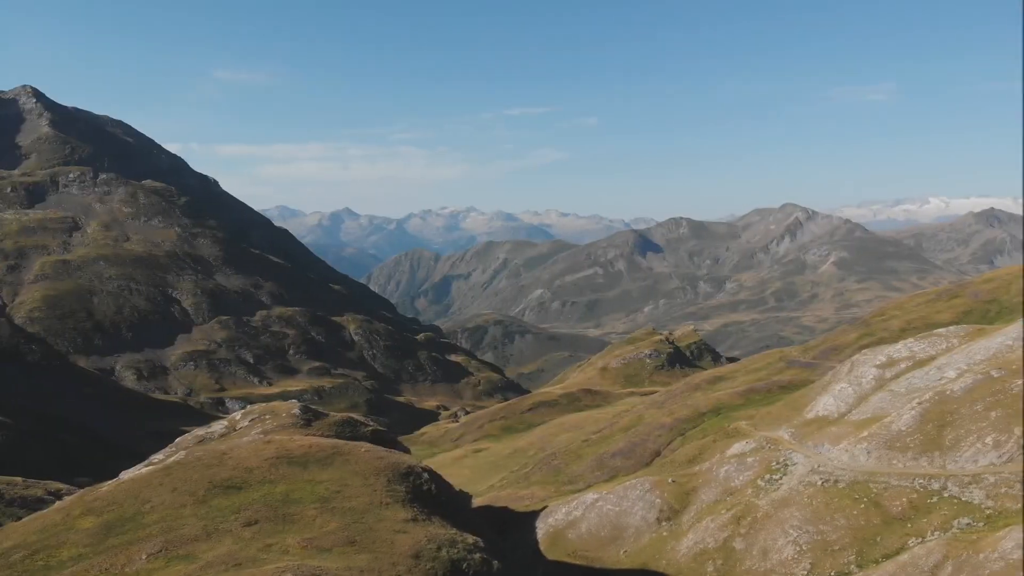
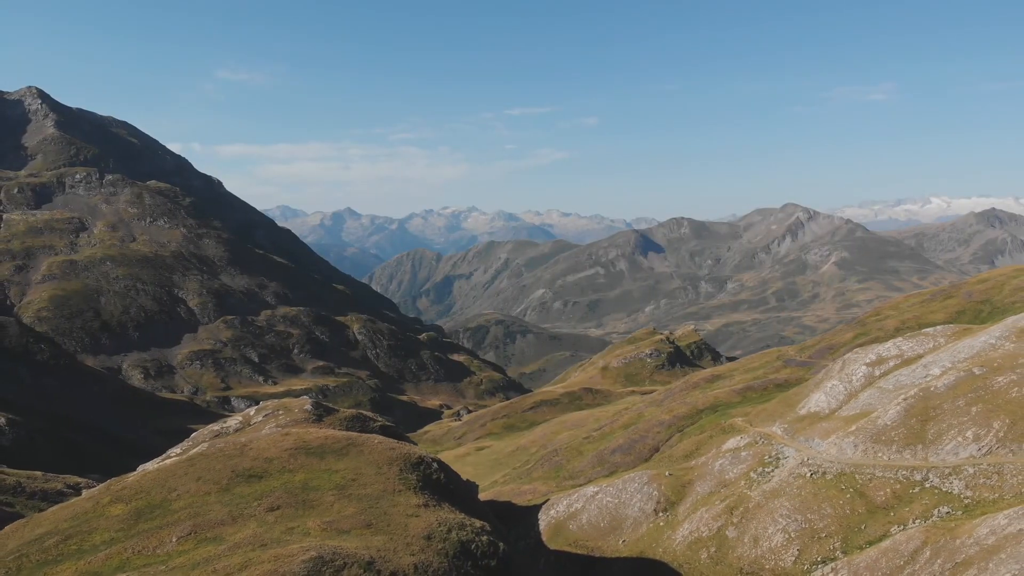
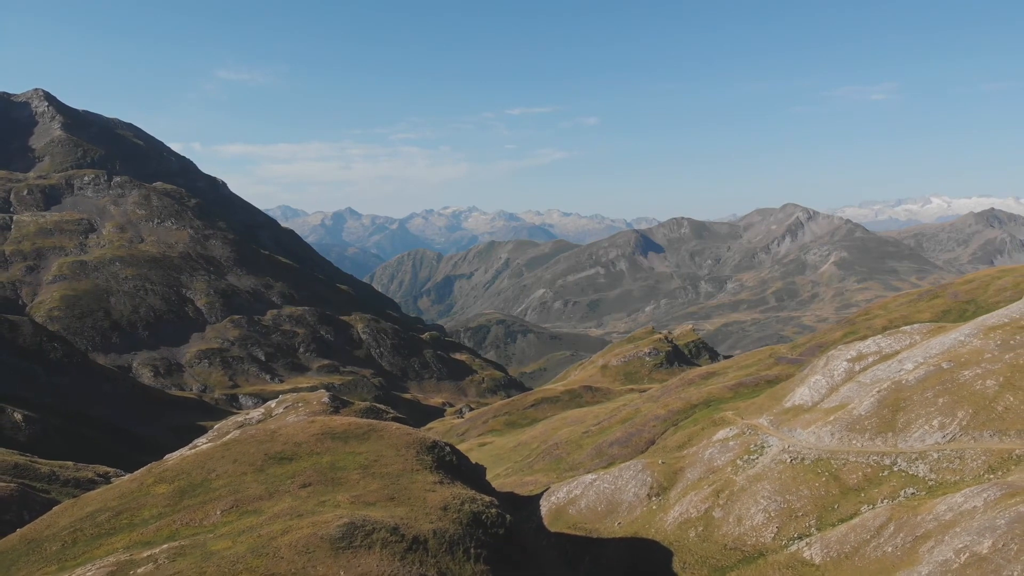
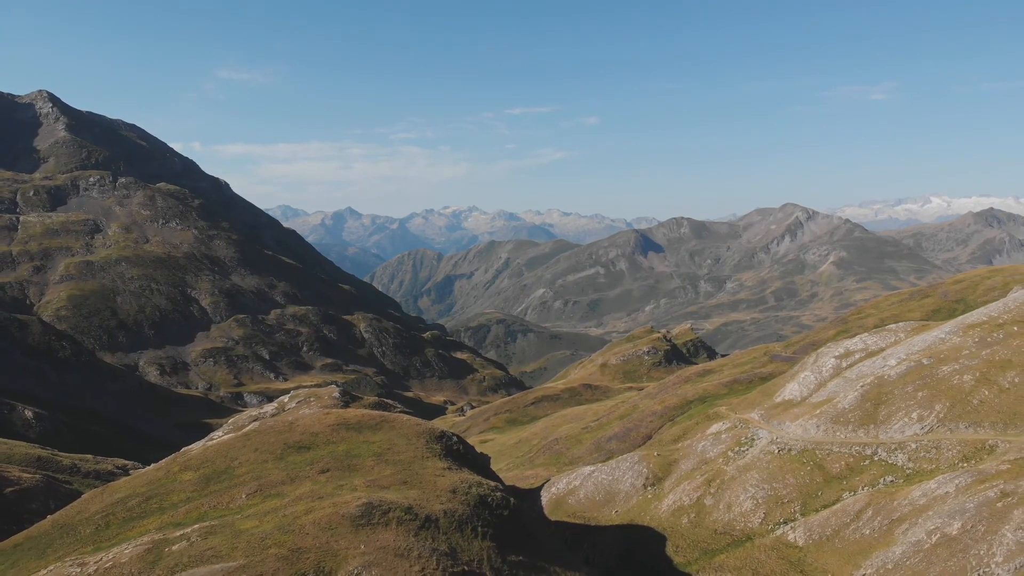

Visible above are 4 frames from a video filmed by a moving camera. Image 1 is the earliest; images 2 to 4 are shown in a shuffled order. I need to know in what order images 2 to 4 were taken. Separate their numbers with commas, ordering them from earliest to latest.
2, 3, 4
